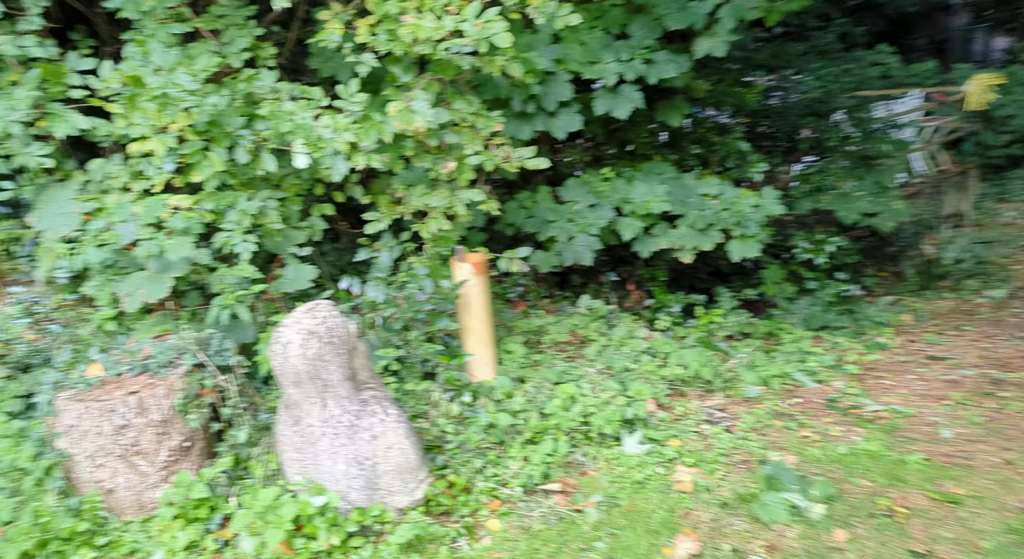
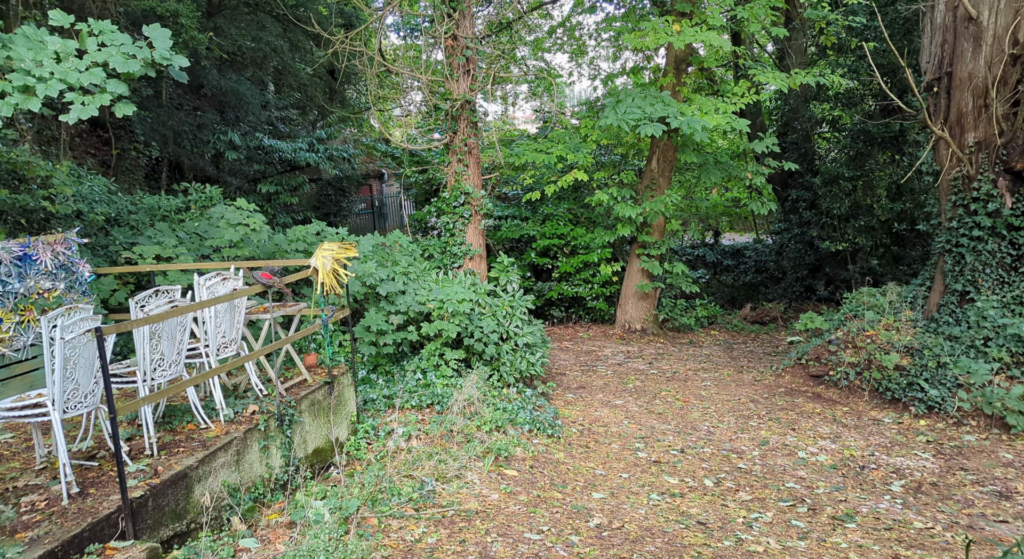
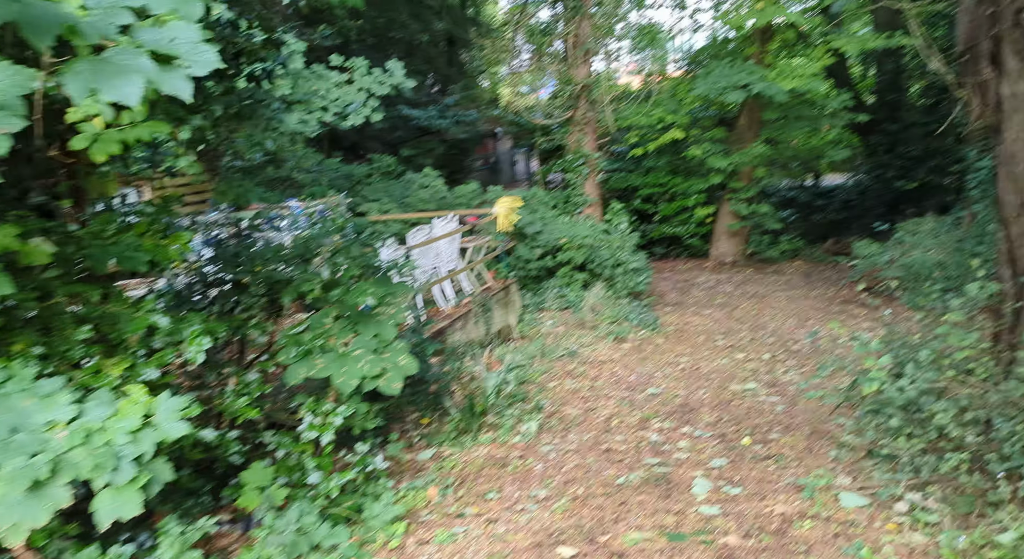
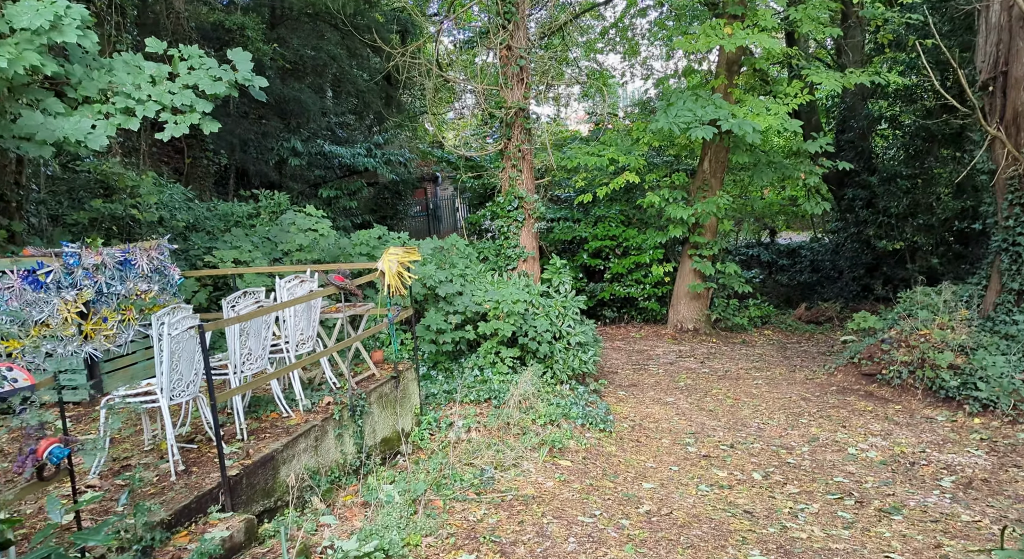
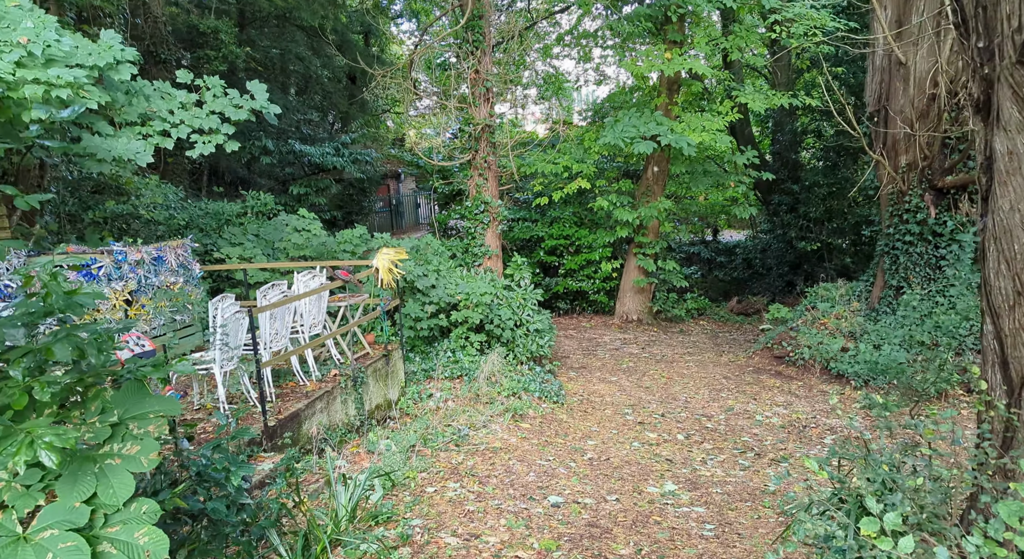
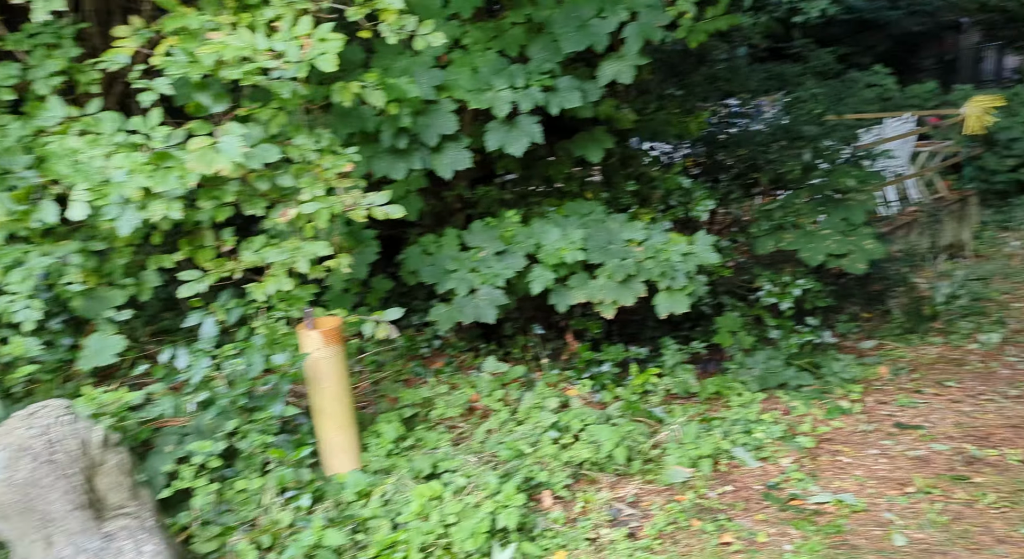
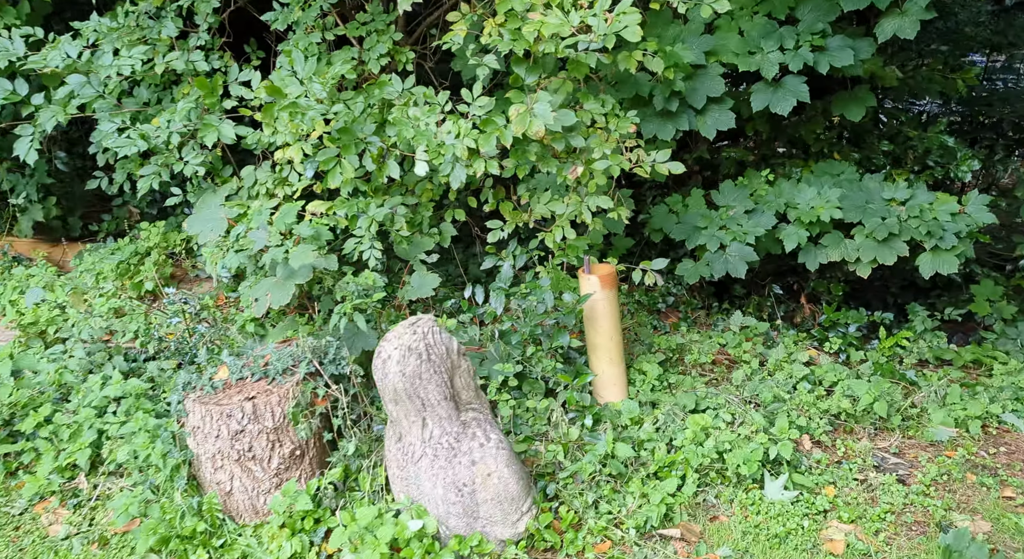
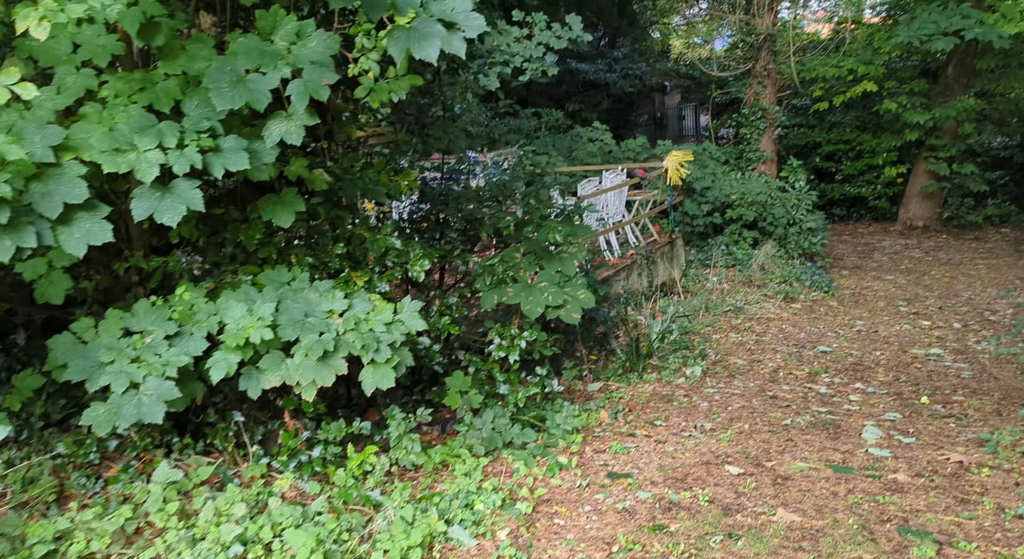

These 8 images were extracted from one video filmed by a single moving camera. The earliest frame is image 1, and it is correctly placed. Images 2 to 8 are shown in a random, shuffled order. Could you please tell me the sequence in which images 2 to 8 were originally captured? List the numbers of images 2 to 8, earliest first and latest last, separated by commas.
7, 6, 8, 3, 5, 4, 2
